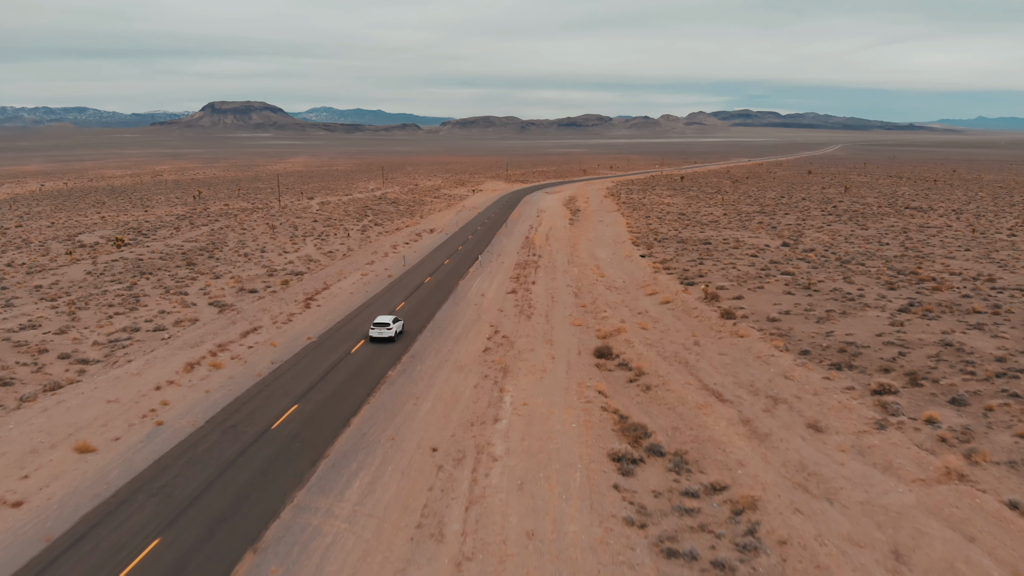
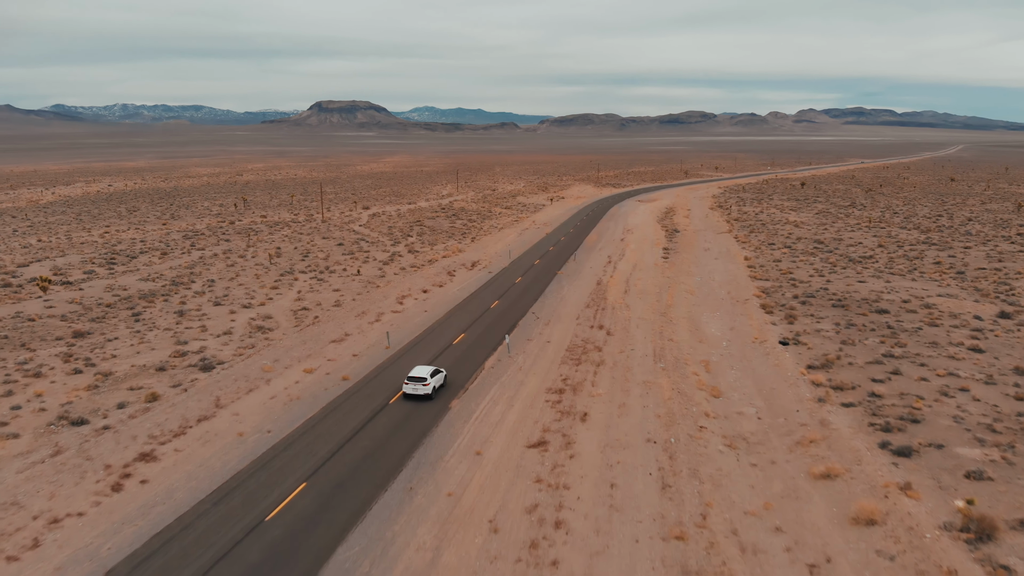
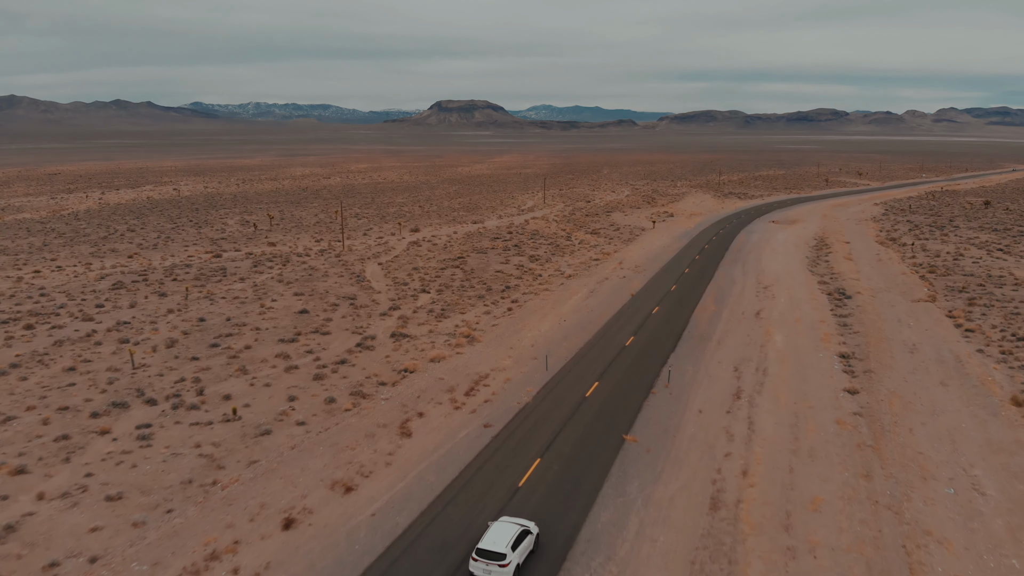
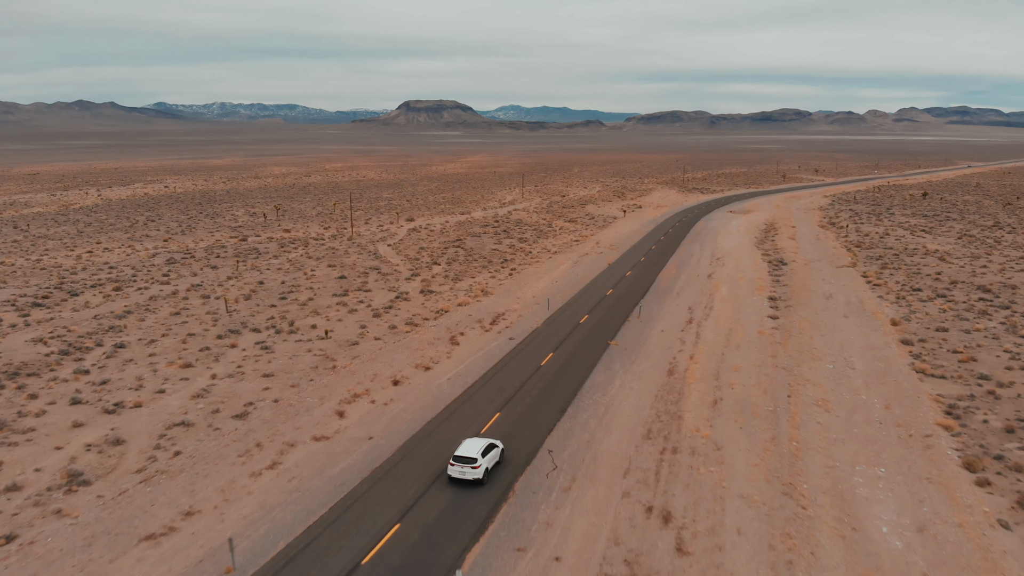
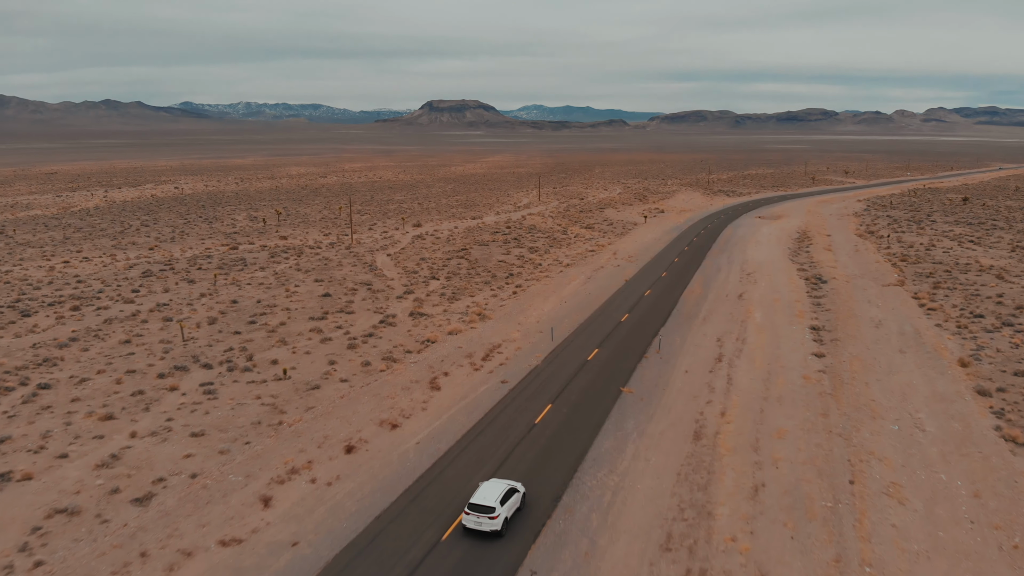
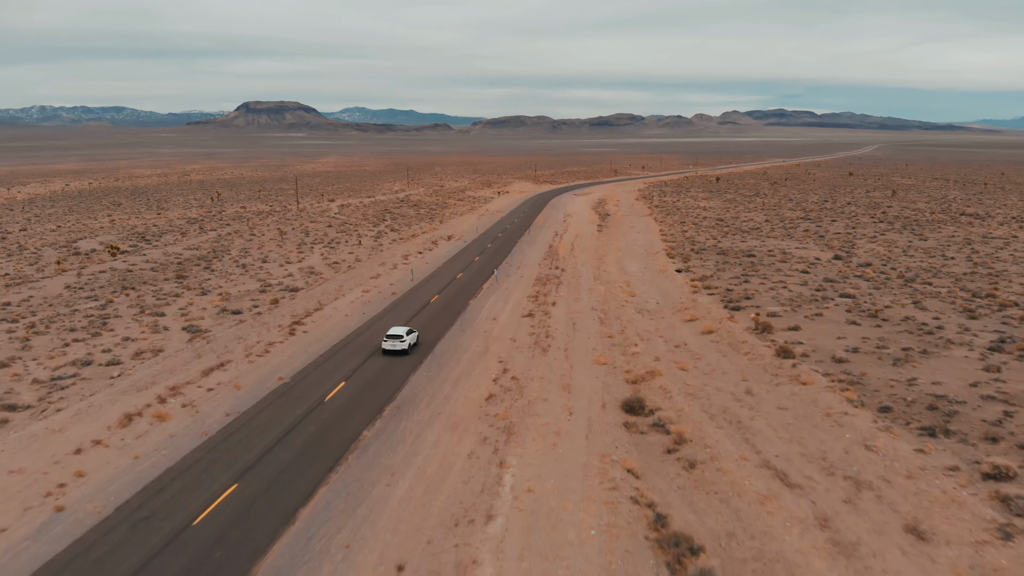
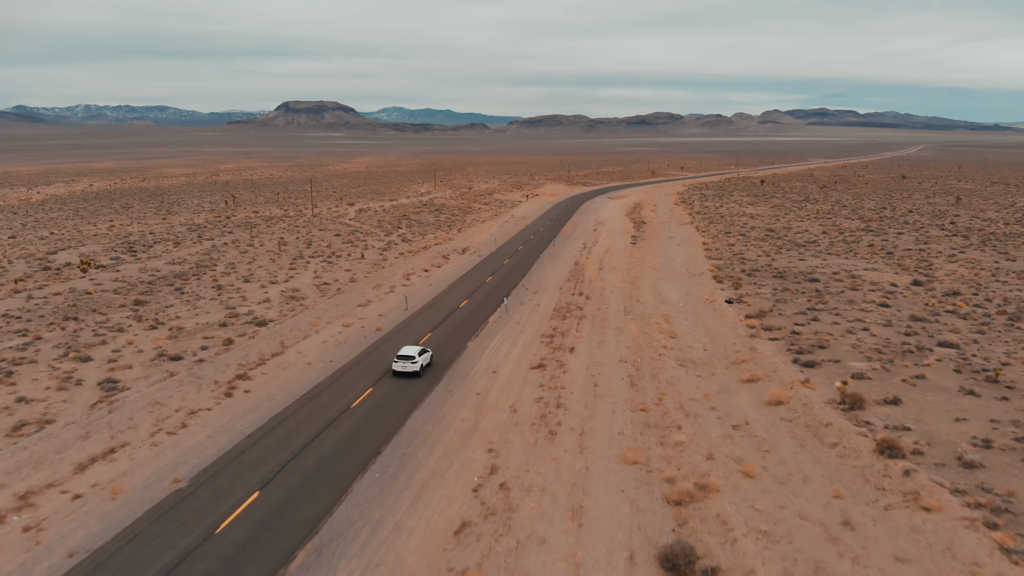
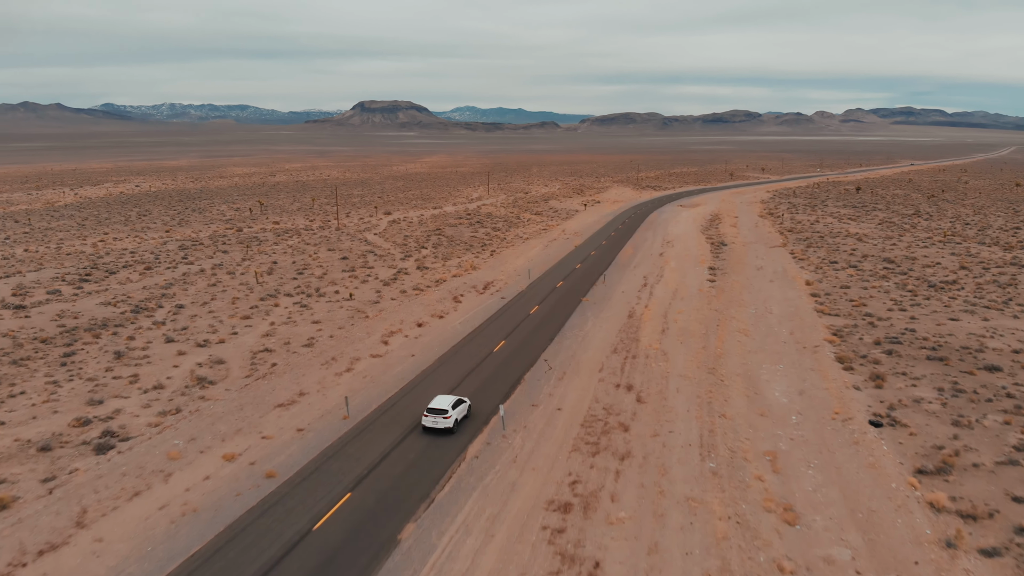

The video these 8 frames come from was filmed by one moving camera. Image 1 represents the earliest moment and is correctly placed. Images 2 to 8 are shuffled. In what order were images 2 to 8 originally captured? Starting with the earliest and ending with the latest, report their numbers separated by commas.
6, 7, 2, 8, 4, 5, 3
